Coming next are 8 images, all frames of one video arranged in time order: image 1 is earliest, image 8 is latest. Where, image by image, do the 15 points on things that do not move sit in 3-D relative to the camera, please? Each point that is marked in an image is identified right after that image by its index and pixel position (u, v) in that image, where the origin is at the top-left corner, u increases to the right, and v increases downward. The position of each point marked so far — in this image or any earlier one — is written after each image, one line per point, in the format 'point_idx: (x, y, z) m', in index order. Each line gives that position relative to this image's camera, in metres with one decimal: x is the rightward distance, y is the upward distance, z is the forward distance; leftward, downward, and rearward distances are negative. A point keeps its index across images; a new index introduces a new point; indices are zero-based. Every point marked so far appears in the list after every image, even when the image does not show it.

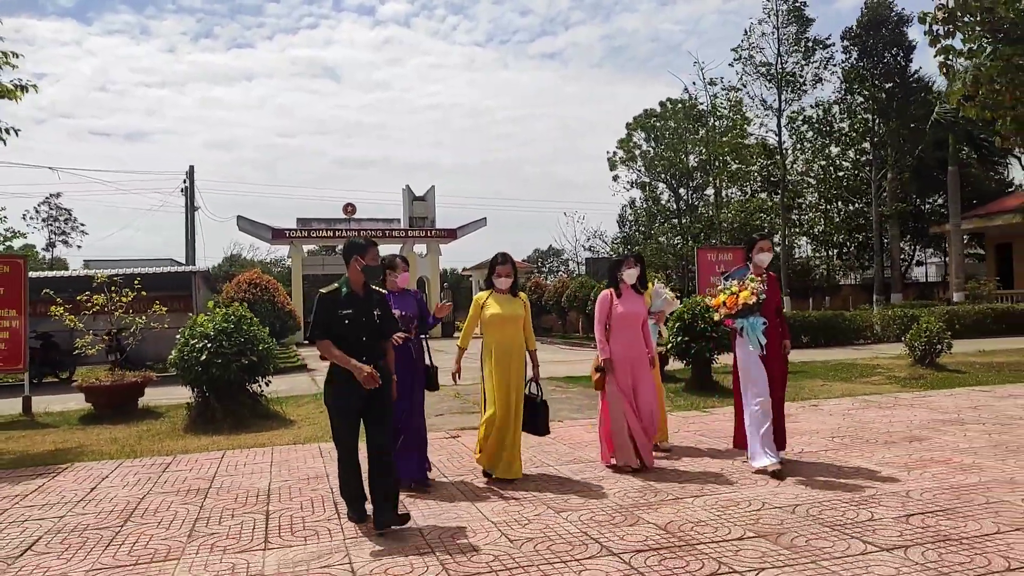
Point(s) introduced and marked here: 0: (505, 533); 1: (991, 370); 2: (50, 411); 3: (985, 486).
0: (0.0, -1.4, +4.4) m
1: (+7.9, -1.3, +12.6) m
2: (-6.7, -1.8, +11.1) m
3: (+3.1, -1.3, +5.1) m
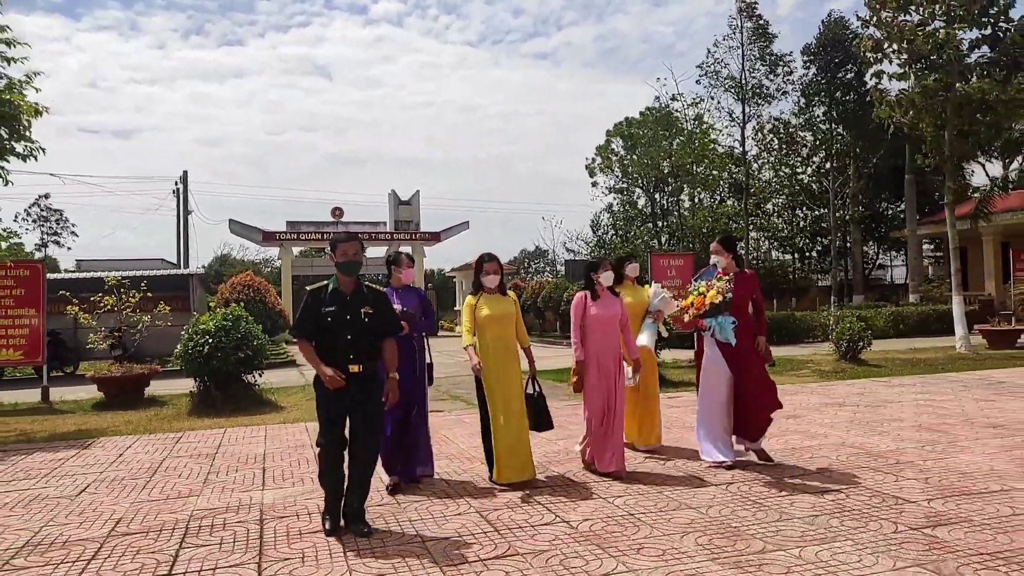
0: (-0.5, -1.5, +5.9) m
1: (+7.3, -1.4, +14.2) m
2: (-7.3, -1.8, +12.5) m
3: (+2.6, -1.4, +6.6) m
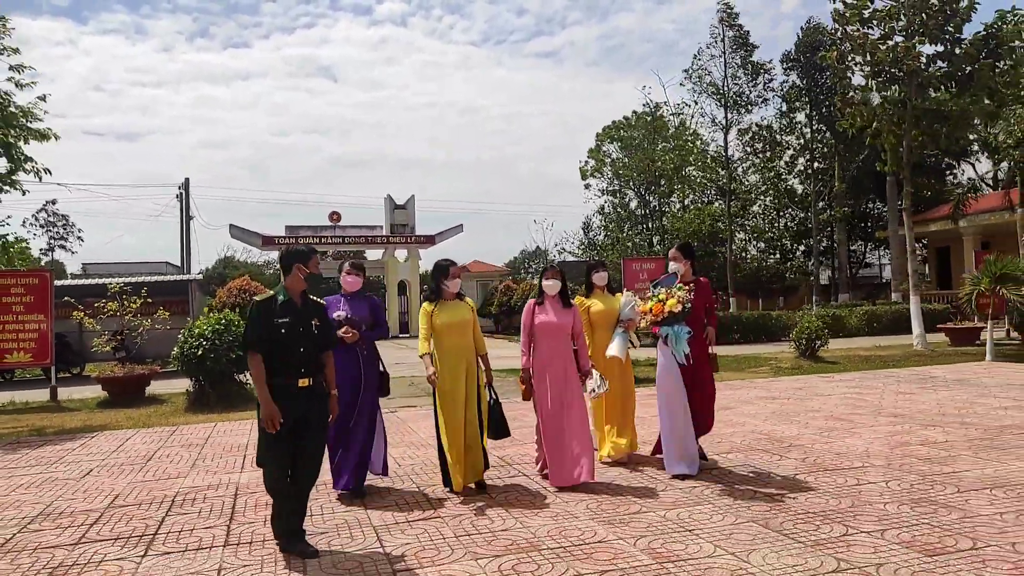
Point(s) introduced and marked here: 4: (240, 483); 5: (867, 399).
0: (-1.0, -1.6, +6.8) m
1: (+6.9, -1.4, +15.0) m
2: (-7.7, -1.9, +13.4) m
3: (+2.2, -1.4, +7.5) m
4: (-2.2, -1.6, +6.2) m
5: (+4.3, -1.4, +9.3) m
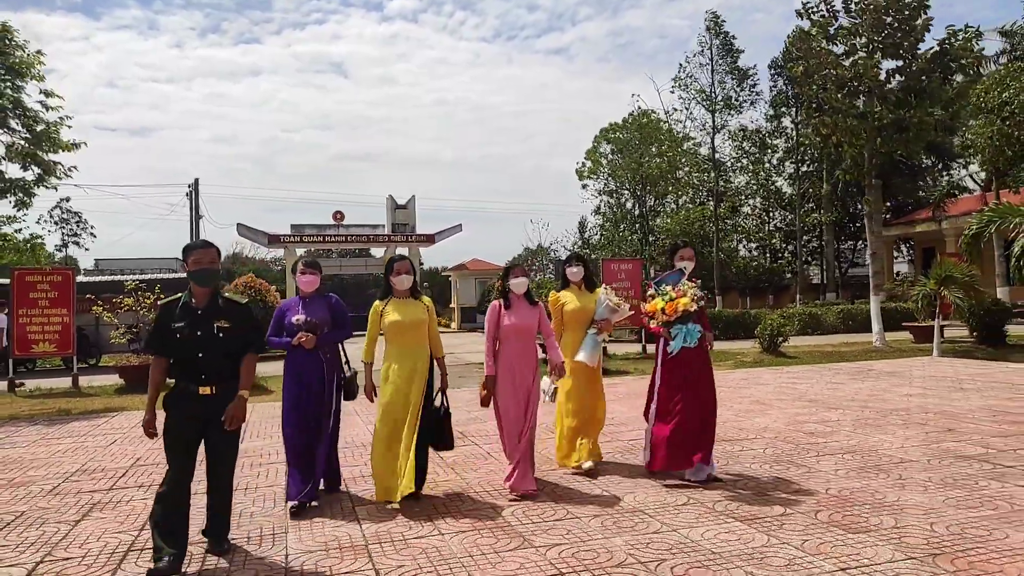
0: (-1.4, -1.6, +8.0) m
1: (+6.5, -1.4, +16.2) m
2: (-8.1, -1.9, +14.7) m
3: (+1.7, -1.4, +8.7) m
4: (-2.6, -1.6, +7.4) m
5: (+3.9, -1.4, +10.5) m
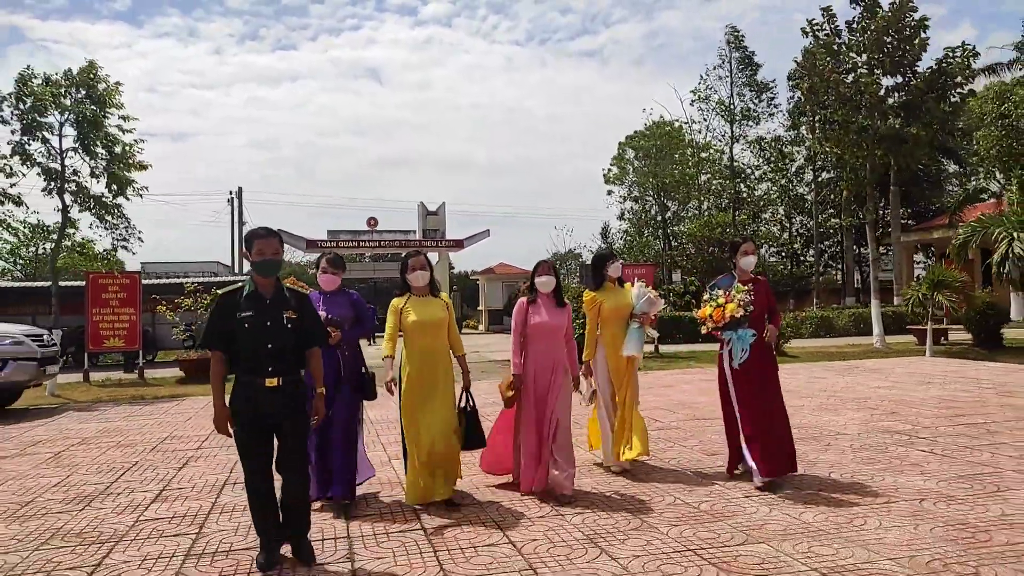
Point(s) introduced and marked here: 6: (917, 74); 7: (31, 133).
0: (-1.3, -1.6, +9.5) m
1: (+7.0, -1.5, +17.3) m
2: (-7.7, -1.9, +16.4) m
3: (+1.9, -1.5, +10.0) m
4: (-2.5, -1.6, +8.9) m
5: (+4.2, -1.4, +11.7) m
6: (+10.1, +5.4, +18.9) m
7: (-8.5, +2.7, +13.5) m
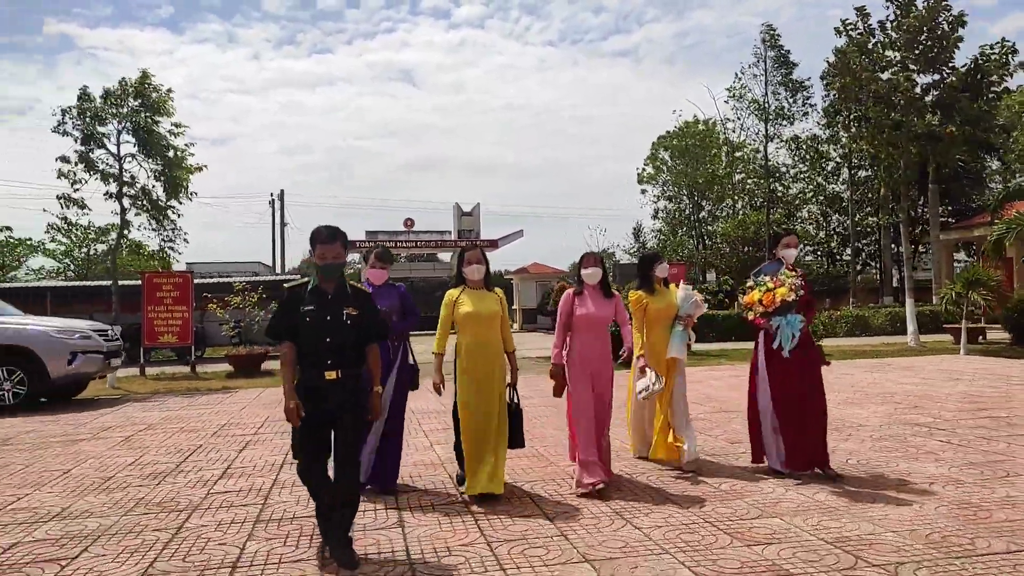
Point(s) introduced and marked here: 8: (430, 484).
0: (-0.9, -1.6, +9.9) m
1: (+7.8, -1.5, +17.4) m
2: (-6.9, -1.9, +17.2) m
3: (+2.4, -1.4, +10.4) m
4: (-2.1, -1.6, +9.5) m
5: (+4.7, -1.4, +12.0) m
6: (+10.9, +5.4, +18.9) m
7: (-7.9, +2.7, +14.3) m
8: (-0.6, -1.5, +5.9) m
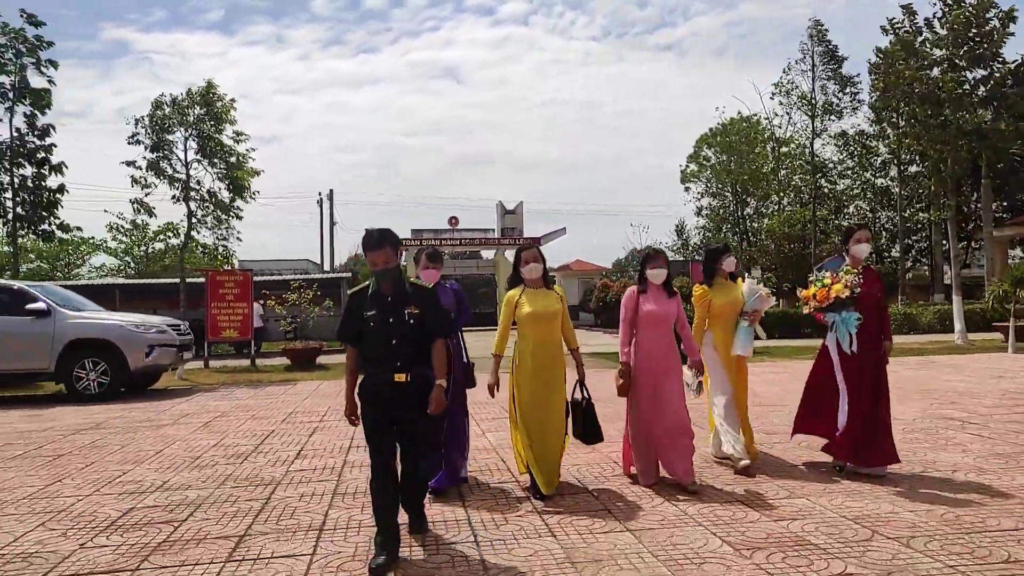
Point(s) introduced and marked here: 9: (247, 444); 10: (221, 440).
0: (-0.2, -1.5, +10.5) m
1: (+8.8, -1.4, +17.4) m
2: (-5.9, -1.8, +18.1) m
3: (+3.0, -1.4, +10.7) m
4: (-1.5, -1.5, +10.1) m
5: (+5.4, -1.4, +12.2) m
6: (+12.1, +5.4, +18.7) m
7: (-7.0, +2.8, +15.2) m
8: (-0.2, -1.5, +6.5) m
9: (-2.5, -1.5, +7.2) m
10: (-2.8, -1.5, +7.4) m
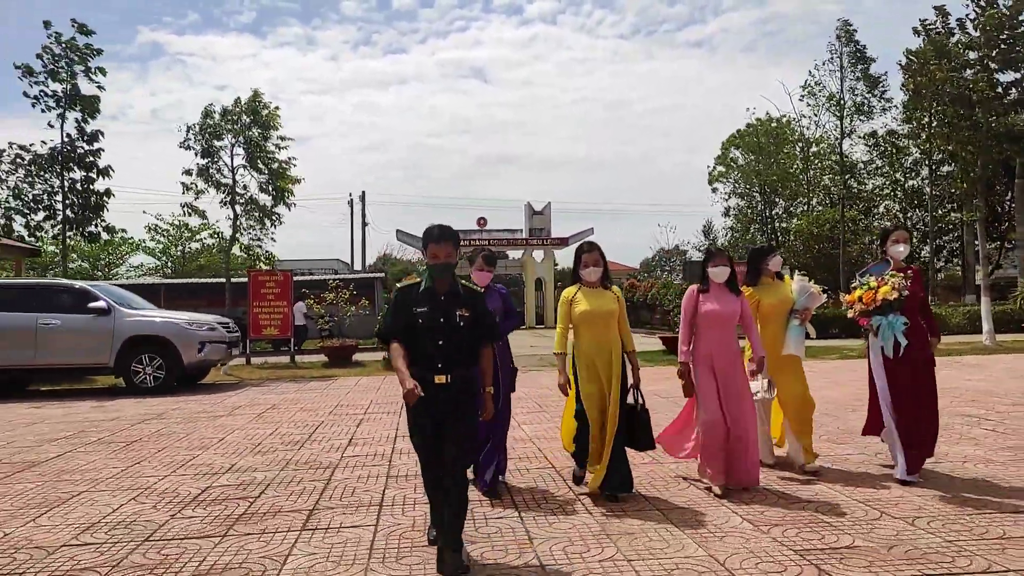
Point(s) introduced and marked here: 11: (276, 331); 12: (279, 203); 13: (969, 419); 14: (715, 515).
0: (+0.2, -1.5, +10.9) m
1: (+9.5, -1.5, +17.6) m
2: (-5.1, -1.8, +18.7) m
3: (+3.5, -1.4, +11.1) m
4: (-1.1, -1.5, +10.6) m
5: (+6.0, -1.4, +12.5) m
6: (+12.8, +5.4, +18.7) m
7: (-6.3, +2.8, +15.9) m
8: (+0.1, -1.5, +7.0) m
9: (-2.2, -1.5, +7.8) m
10: (-2.5, -1.5, +8.0) m
11: (-5.6, -1.0, +18.2) m
12: (-4.9, +1.9, +16.1) m
13: (+4.7, -1.3, +7.8) m
14: (+1.2, -1.4, +4.6) m
